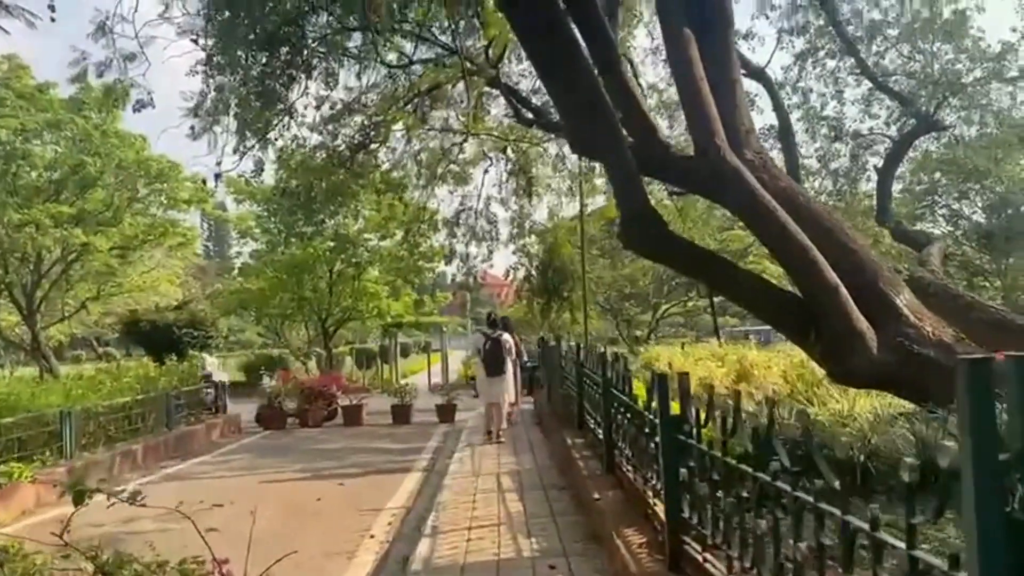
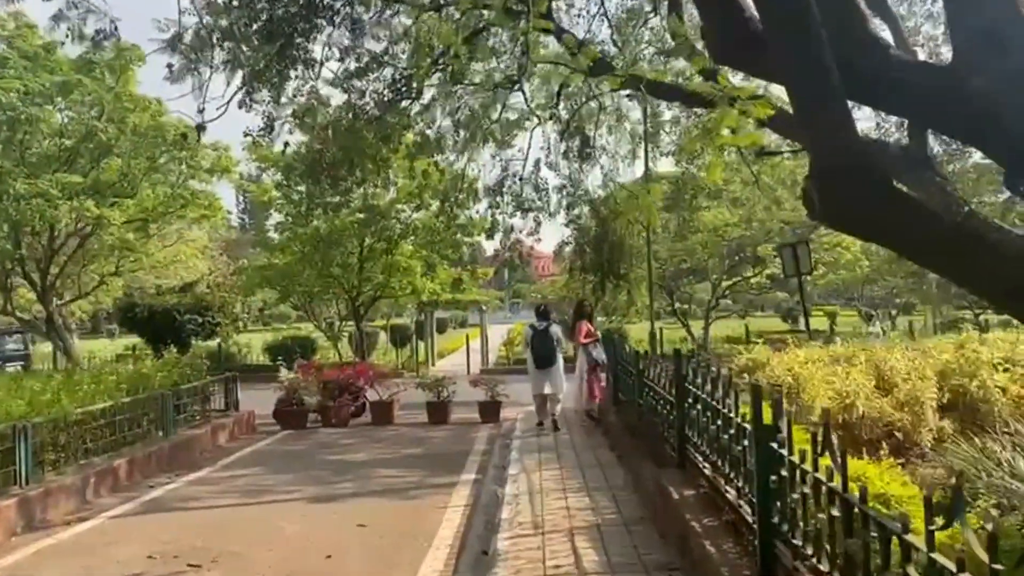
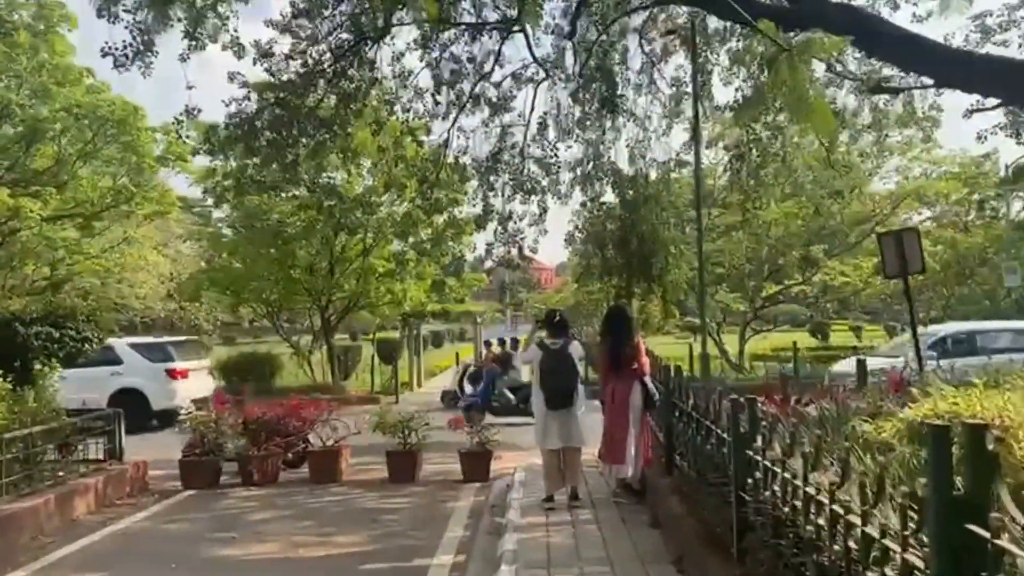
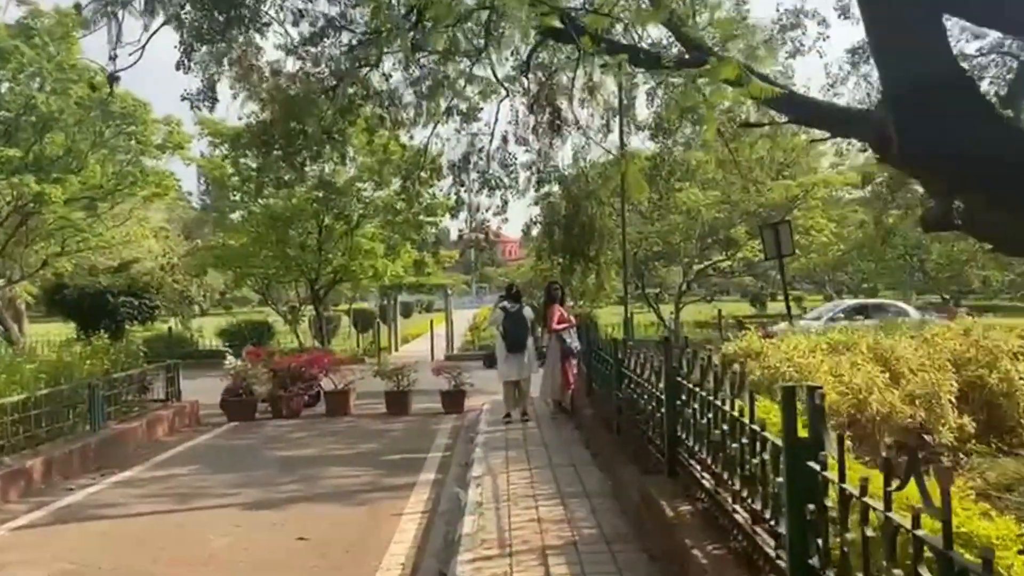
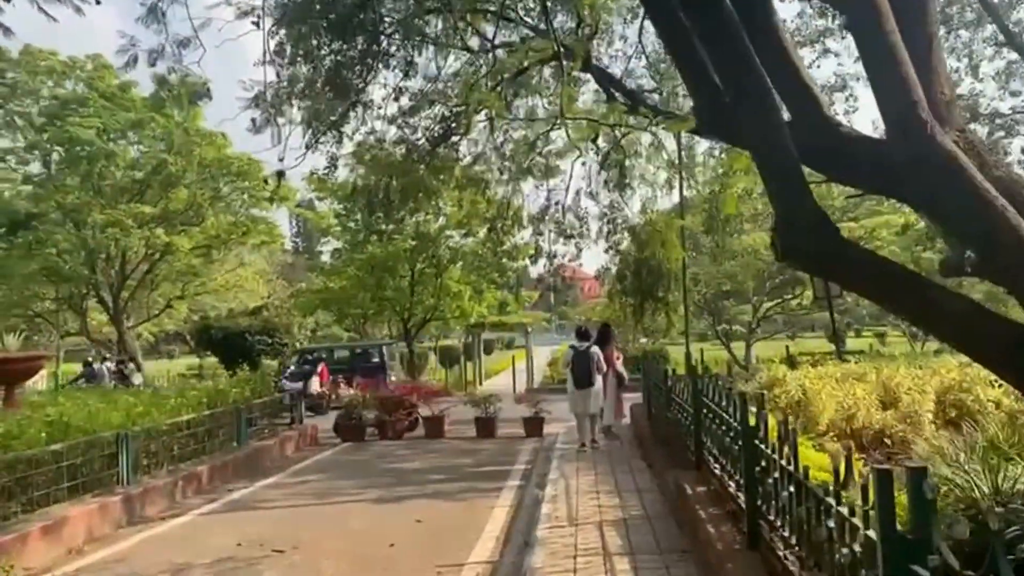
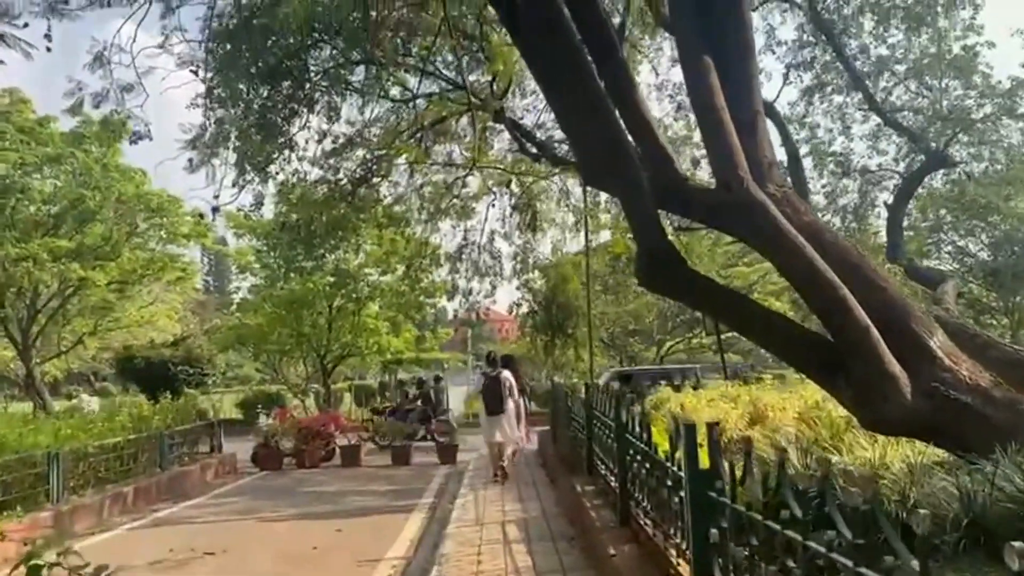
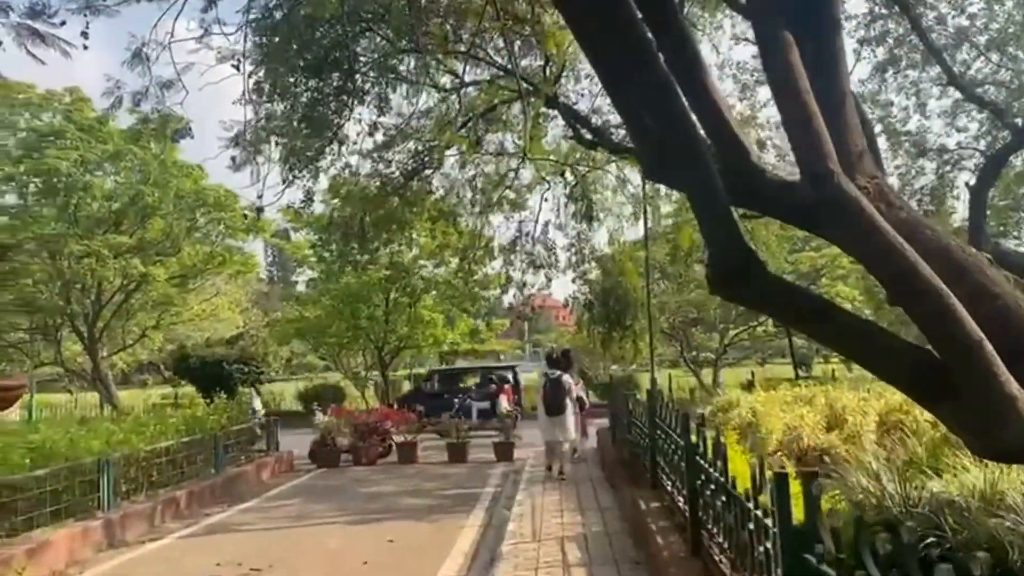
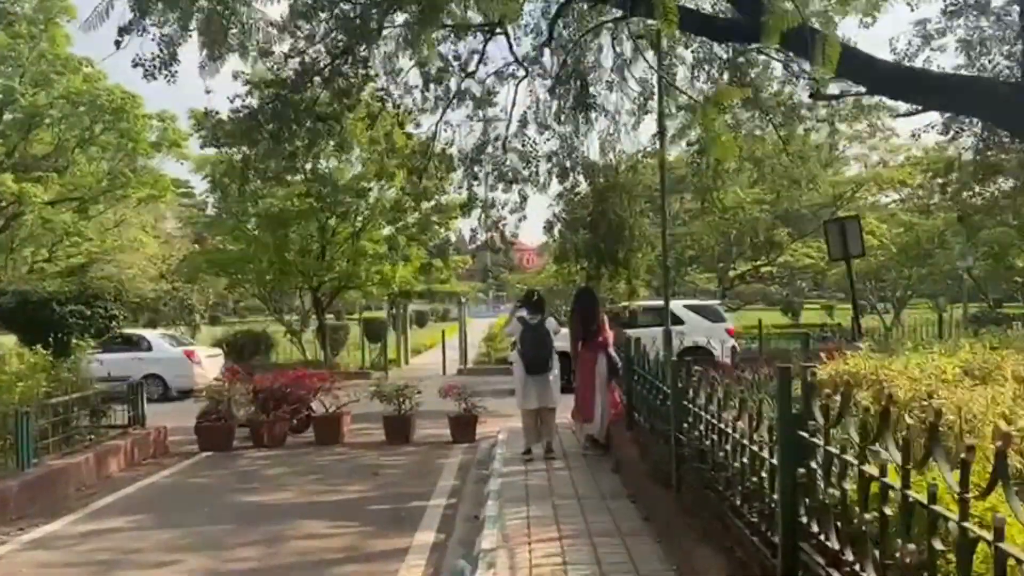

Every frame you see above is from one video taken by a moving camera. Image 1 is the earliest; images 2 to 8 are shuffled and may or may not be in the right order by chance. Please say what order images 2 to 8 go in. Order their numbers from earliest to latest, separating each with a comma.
6, 7, 5, 2, 4, 8, 3
